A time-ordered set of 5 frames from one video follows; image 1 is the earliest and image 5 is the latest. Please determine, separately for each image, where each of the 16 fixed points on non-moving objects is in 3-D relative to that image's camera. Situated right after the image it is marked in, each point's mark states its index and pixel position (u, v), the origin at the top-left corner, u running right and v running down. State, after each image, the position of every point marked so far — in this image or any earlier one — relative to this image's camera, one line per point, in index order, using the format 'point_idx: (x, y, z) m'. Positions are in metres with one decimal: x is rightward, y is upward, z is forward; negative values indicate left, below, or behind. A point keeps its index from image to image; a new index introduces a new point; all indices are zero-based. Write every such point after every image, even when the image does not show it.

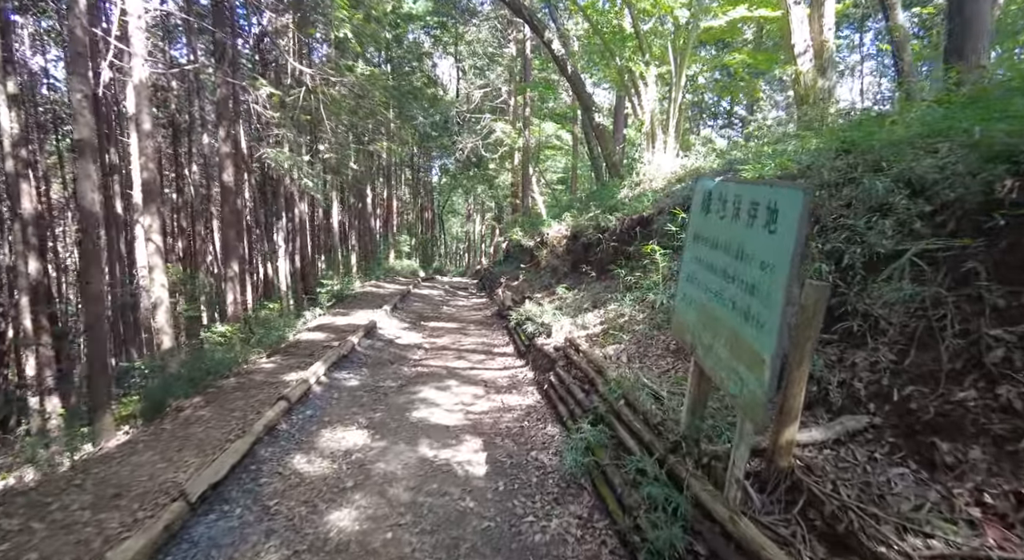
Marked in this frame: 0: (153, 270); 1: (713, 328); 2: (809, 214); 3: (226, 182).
0: (-5.5, +0.2, +7.7) m
1: (+1.3, -0.3, +3.1) m
2: (+1.3, +0.3, +2.2) m
3: (-5.8, +2.0, +10.1) m
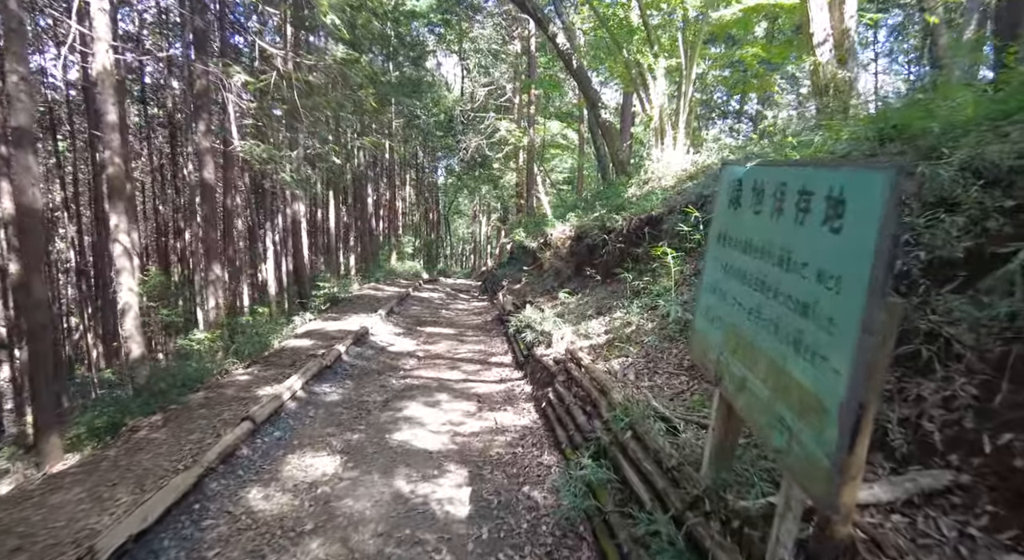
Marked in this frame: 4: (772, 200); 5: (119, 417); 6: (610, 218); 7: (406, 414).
0: (-5.6, +0.1, +7.1) m
1: (+1.1, -0.4, +2.4) m
2: (+1.2, +0.2, +1.5) m
3: (-5.8, +1.9, +9.5) m
4: (+1.2, +0.4, +2.4) m
5: (-4.5, -1.6, +5.7) m
6: (+2.1, +1.3, +10.6) m
7: (-1.4, -1.7, +6.4) m
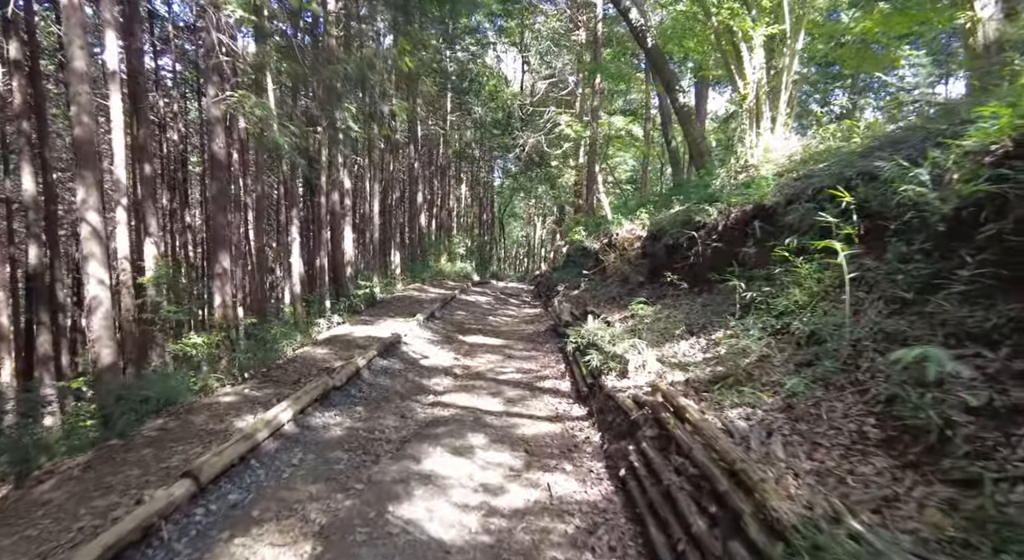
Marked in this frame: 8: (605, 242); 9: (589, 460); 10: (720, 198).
0: (-4.9, +0.2, +5.8) m
1: (+1.3, -0.4, +0.4) m
2: (+1.3, +0.2, -0.5) m
3: (-4.8, +2.0, +8.2) m
4: (+1.4, +0.3, +0.3) m
5: (-4.0, -1.5, +4.2) m
6: (+3.2, +1.2, +8.4) m
7: (-0.8, -1.7, +4.6) m
8: (+2.6, +1.1, +14.0) m
9: (+0.7, -1.7, +4.7) m
10: (+3.6, +1.4, +8.6) m
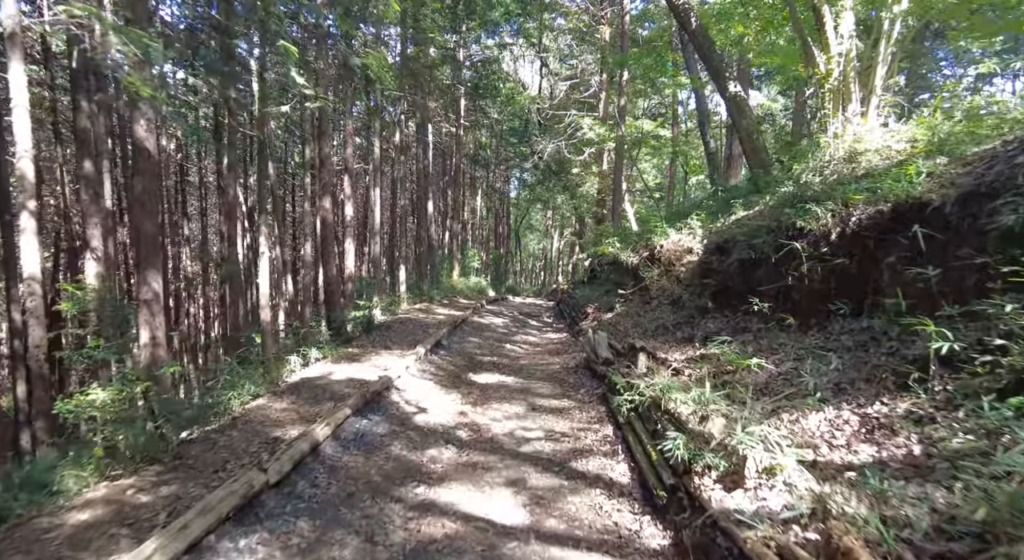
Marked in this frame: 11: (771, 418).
0: (-4.6, -0.1, +3.7) m
1: (+1.4, -0.5, -1.9) m
2: (+1.3, +0.1, -2.8) m
3: (-4.4, +1.7, +6.1) m
4: (+1.5, +0.2, -2.0) m
5: (-3.8, -1.7, +2.0) m
6: (+3.5, +0.8, +6.1) m
7: (-0.6, -2.0, +2.3) m
8: (+3.1, +0.6, +11.7) m
9: (+0.9, -2.0, +2.4) m
10: (+3.9, +1.0, +6.3) m
11: (+2.2, -1.1, +4.2) m
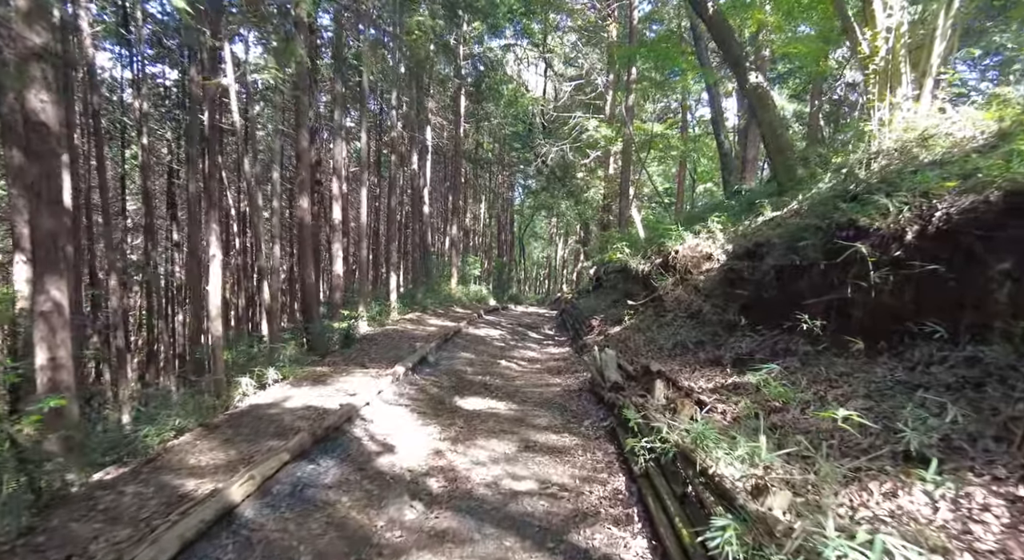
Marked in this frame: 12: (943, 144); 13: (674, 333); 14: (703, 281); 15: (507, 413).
0: (-4.8, -0.1, +2.5) m
1: (+1.2, -0.5, -3.2) m
2: (+1.1, +0.1, -4.1) m
3: (-4.6, +1.6, +4.9) m
4: (+1.3, +0.2, -3.2) m
5: (-4.0, -1.7, +0.8) m
6: (+3.4, +0.7, +4.8) m
7: (-0.8, -2.0, +1.1) m
8: (+3.0, +0.4, +10.4) m
9: (+0.8, -2.0, +1.1) m
10: (+3.8, +0.9, +5.0) m
11: (+2.0, -1.2, +2.9) m
12: (+5.2, +1.7, +6.0) m
13: (+2.5, -0.8, +7.6) m
14: (+3.1, 0.0, +8.2) m
15: (0.0, -1.9, +7.0) m
